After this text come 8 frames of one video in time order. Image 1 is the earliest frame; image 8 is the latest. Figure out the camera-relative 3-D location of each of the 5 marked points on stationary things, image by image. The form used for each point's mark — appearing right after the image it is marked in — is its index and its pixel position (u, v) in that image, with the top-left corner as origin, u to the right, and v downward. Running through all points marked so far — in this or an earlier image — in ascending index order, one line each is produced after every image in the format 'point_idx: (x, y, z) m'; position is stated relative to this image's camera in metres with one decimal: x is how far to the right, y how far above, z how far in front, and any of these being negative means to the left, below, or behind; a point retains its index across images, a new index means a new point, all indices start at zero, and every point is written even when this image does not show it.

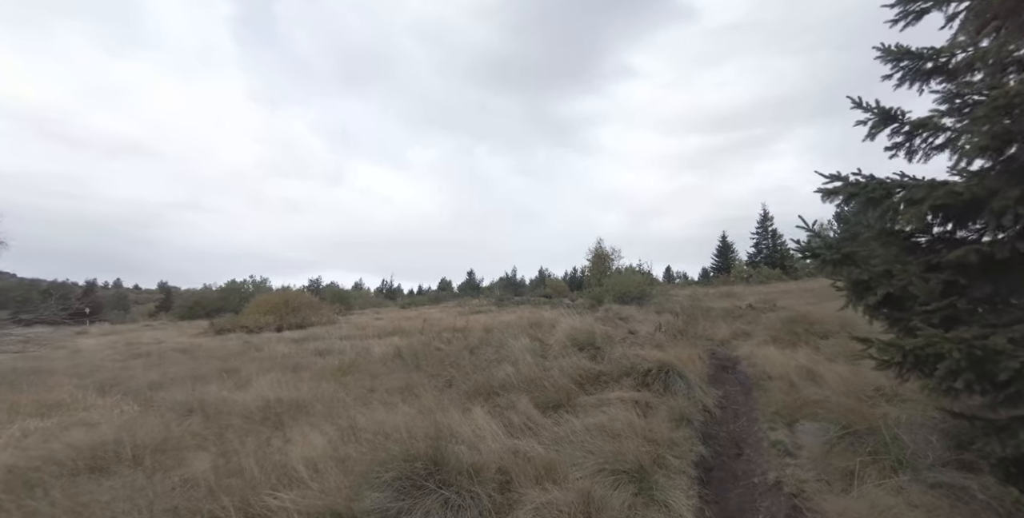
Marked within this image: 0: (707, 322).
0: (+7.7, -2.5, +17.2) m
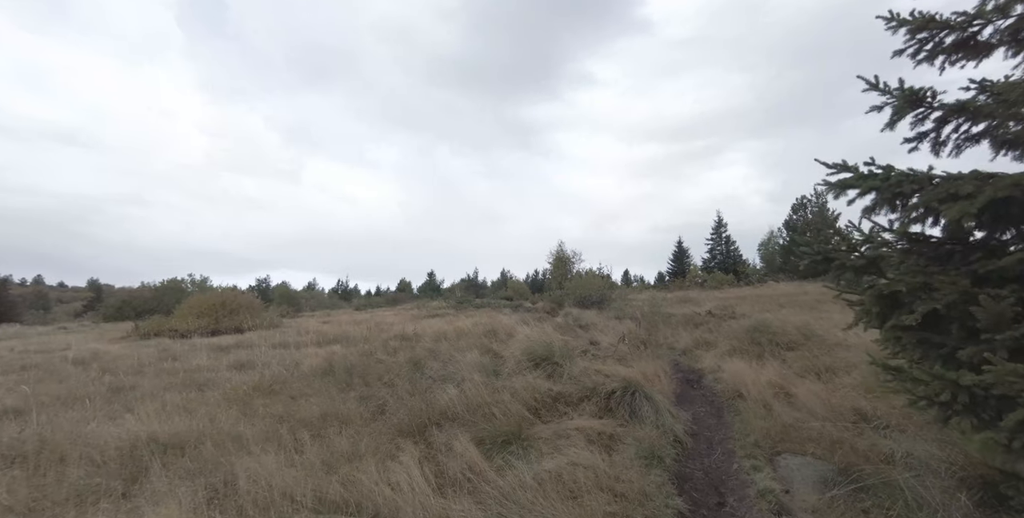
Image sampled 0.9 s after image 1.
0: (+6.0, -2.7, +16.8) m
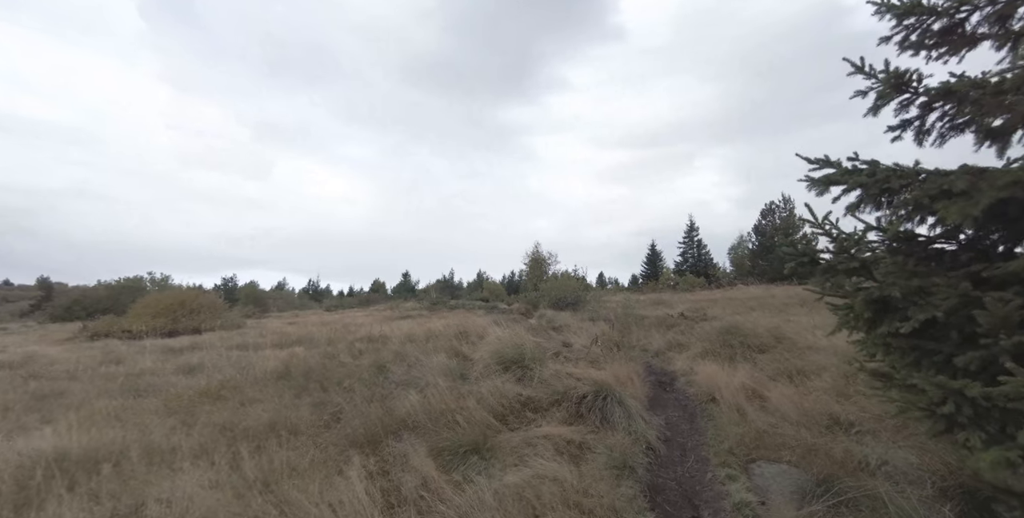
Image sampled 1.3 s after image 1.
0: (+4.9, -2.8, +16.7) m
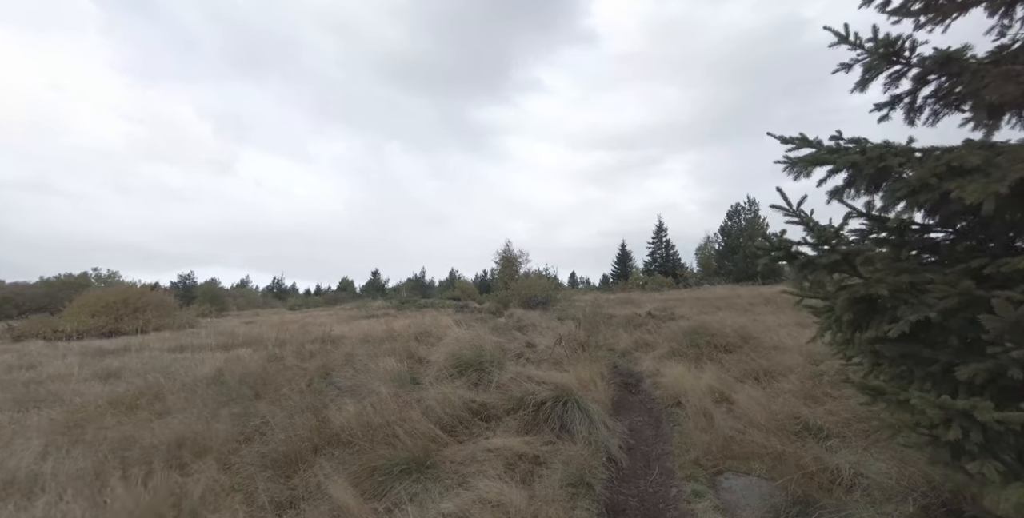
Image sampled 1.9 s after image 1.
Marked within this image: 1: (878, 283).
0: (+3.6, -2.7, +16.4) m
1: (+2.0, -0.1, +2.4) m
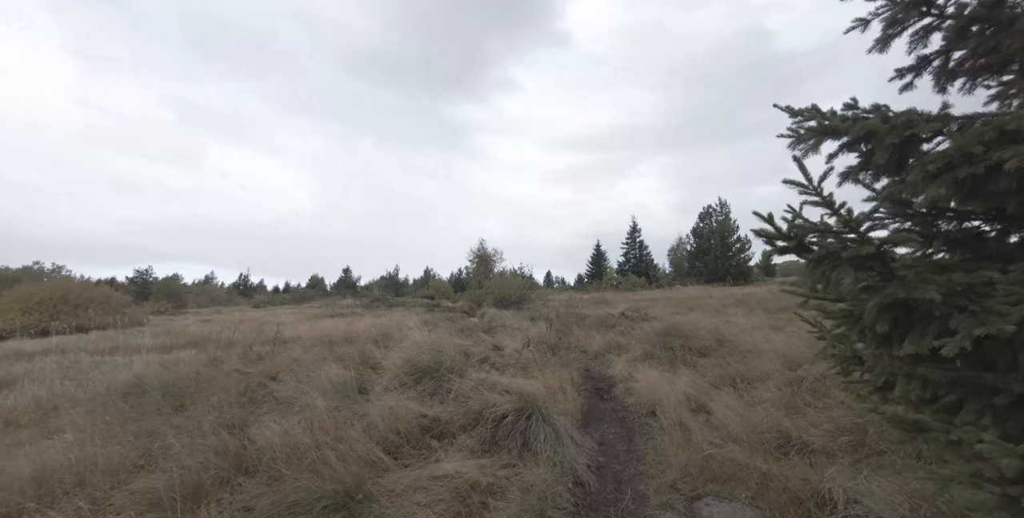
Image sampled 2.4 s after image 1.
0: (+2.5, -2.7, +16.0) m
1: (+1.7, -0.1, +1.9) m
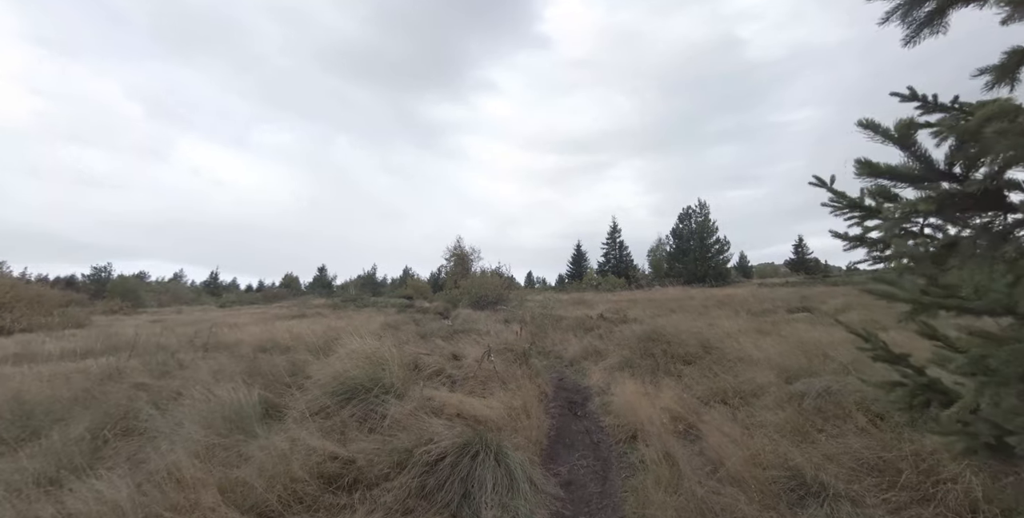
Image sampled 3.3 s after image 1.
0: (+1.5, -2.6, +14.9) m
1: (+1.3, 0.0, +0.8) m
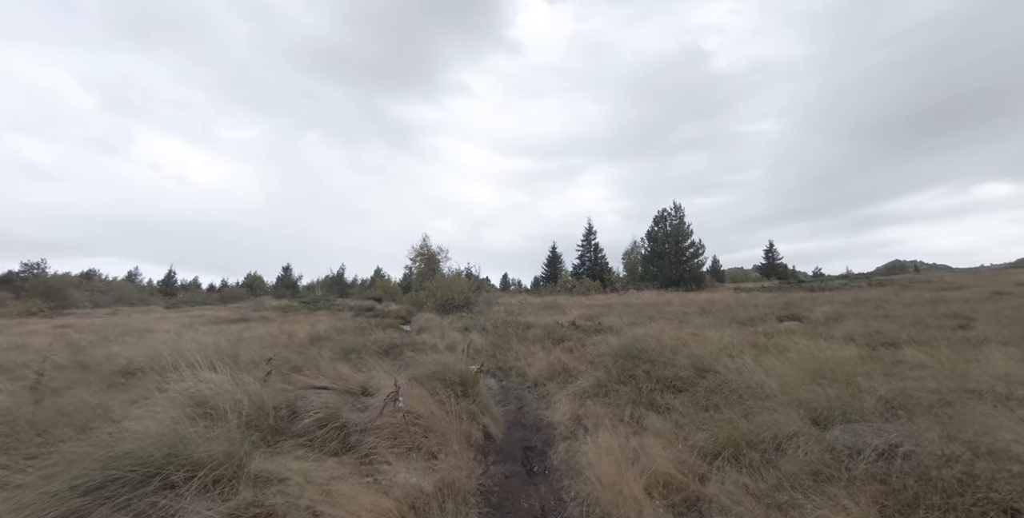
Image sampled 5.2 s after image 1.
0: (+0.3, -2.6, +12.7) m
1: (+0.9, 0.0, -1.4) m
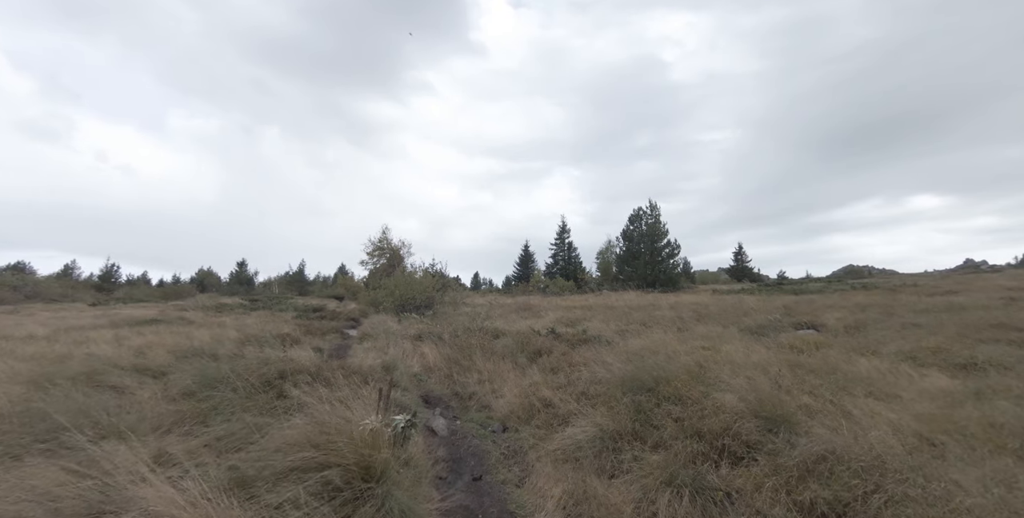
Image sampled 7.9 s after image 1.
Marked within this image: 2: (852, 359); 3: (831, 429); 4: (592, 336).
0: (-0.6, -2.3, +9.4) m
1: (+1.0, +0.3, -4.6) m
2: (+7.0, -2.0, +9.0) m
3: (+3.5, -1.8, +4.8) m
4: (+2.3, -2.2, +12.4) m
